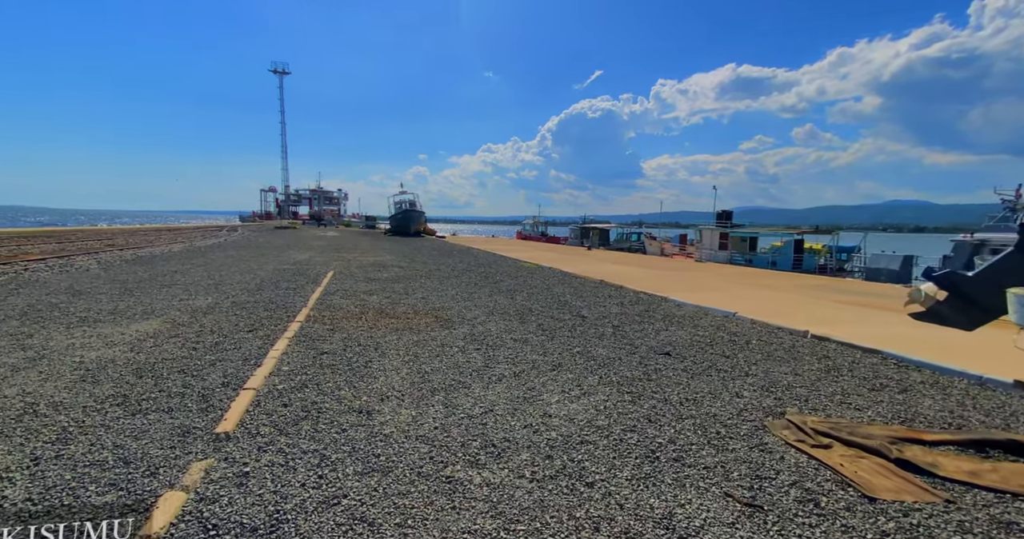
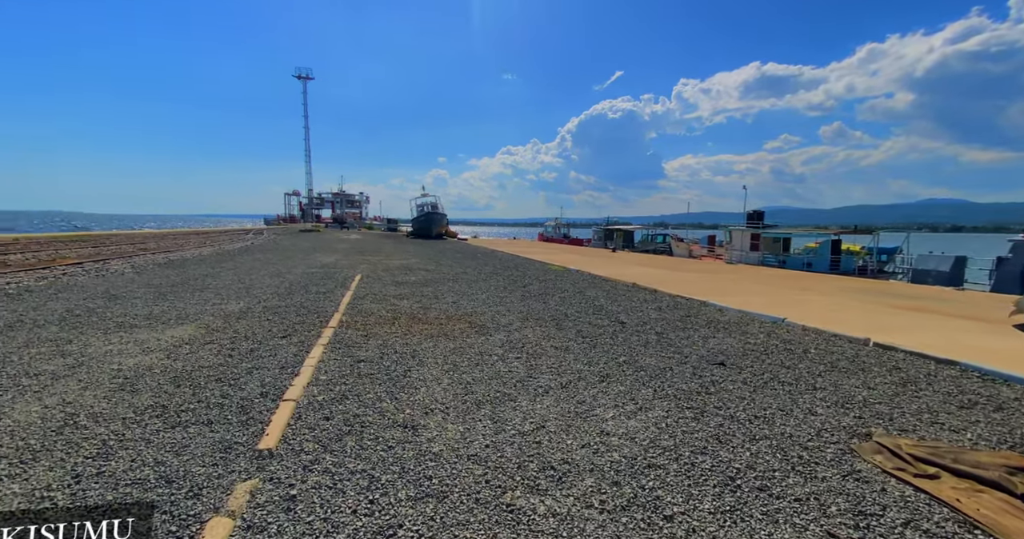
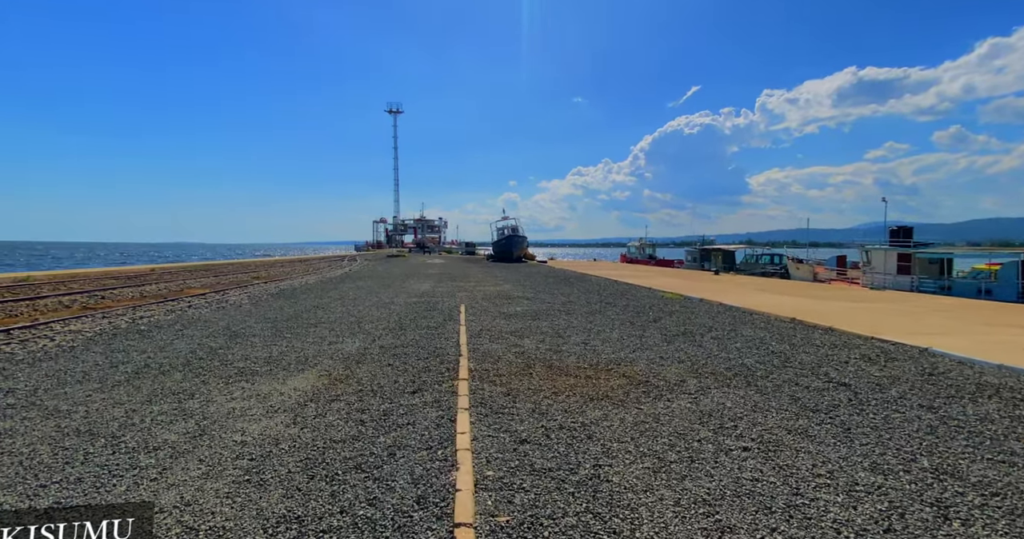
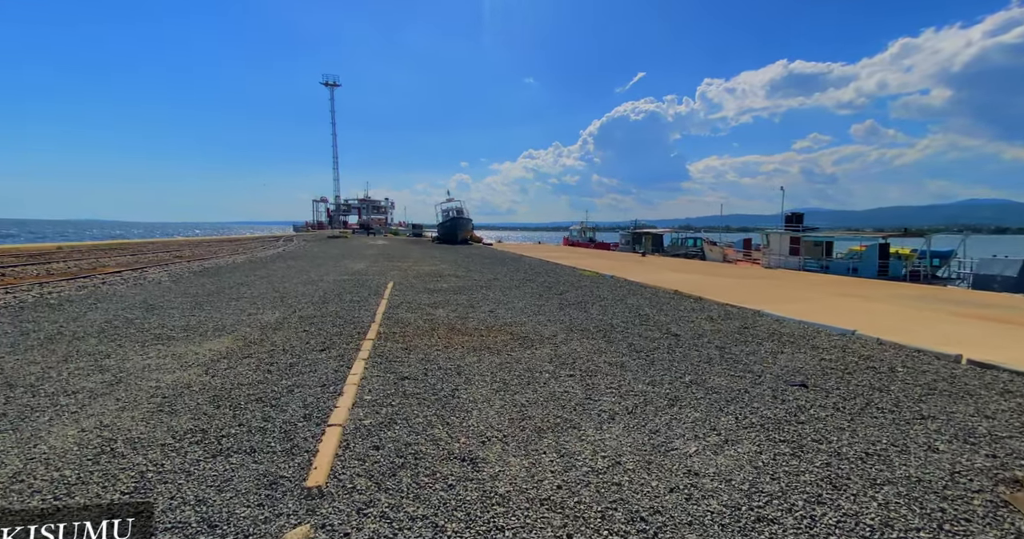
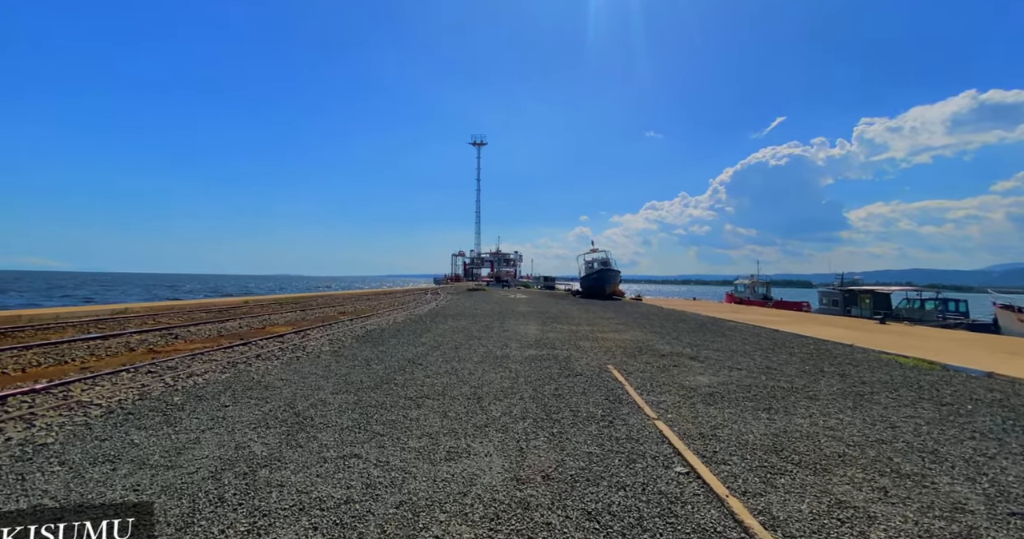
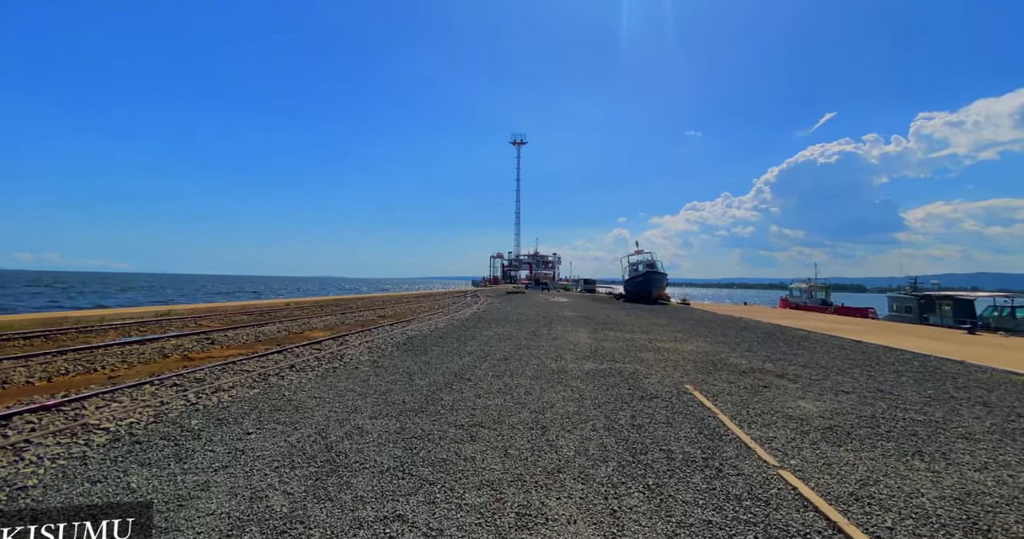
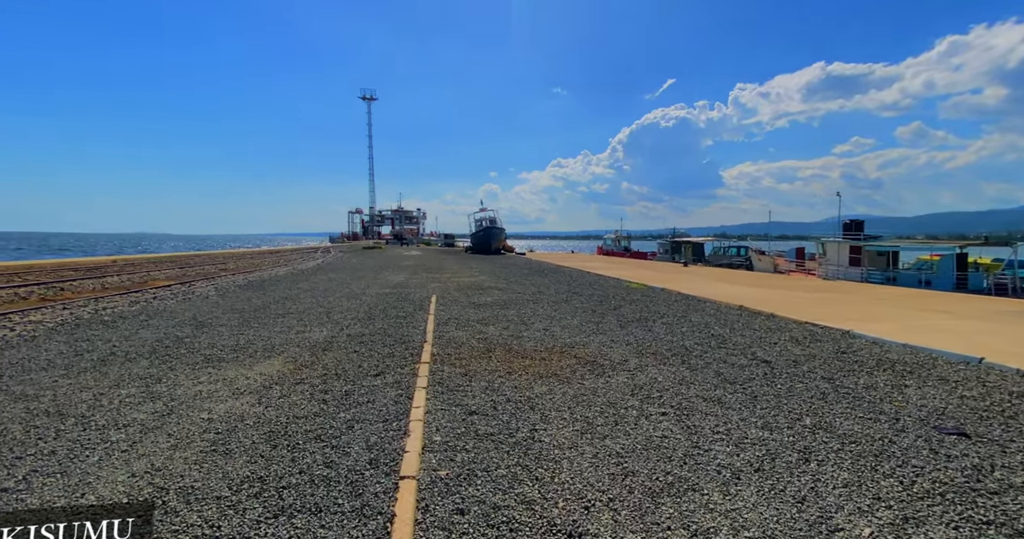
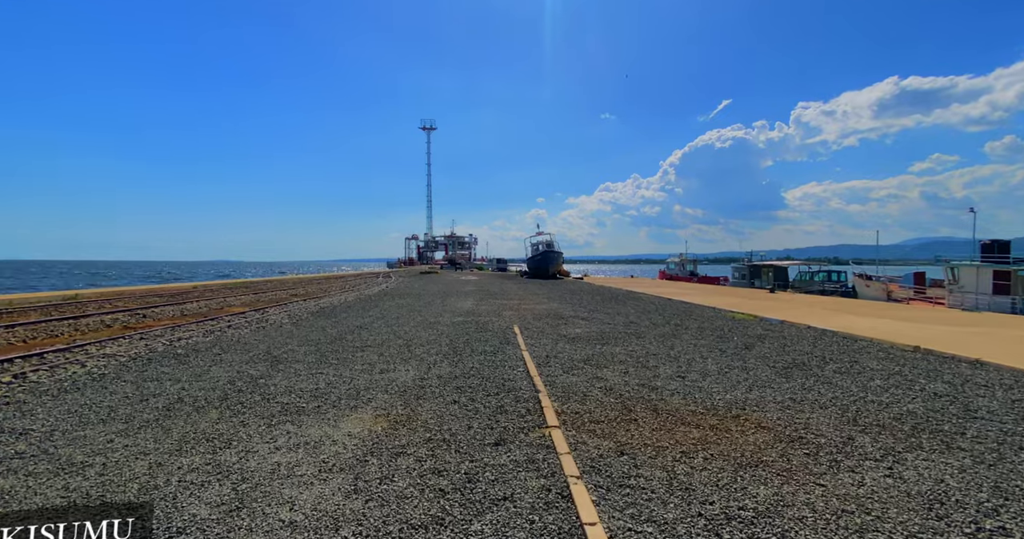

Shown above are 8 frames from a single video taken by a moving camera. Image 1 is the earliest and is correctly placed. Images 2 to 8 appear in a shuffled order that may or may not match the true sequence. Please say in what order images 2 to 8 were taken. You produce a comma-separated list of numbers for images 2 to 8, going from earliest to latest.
2, 4, 7, 3, 8, 5, 6
